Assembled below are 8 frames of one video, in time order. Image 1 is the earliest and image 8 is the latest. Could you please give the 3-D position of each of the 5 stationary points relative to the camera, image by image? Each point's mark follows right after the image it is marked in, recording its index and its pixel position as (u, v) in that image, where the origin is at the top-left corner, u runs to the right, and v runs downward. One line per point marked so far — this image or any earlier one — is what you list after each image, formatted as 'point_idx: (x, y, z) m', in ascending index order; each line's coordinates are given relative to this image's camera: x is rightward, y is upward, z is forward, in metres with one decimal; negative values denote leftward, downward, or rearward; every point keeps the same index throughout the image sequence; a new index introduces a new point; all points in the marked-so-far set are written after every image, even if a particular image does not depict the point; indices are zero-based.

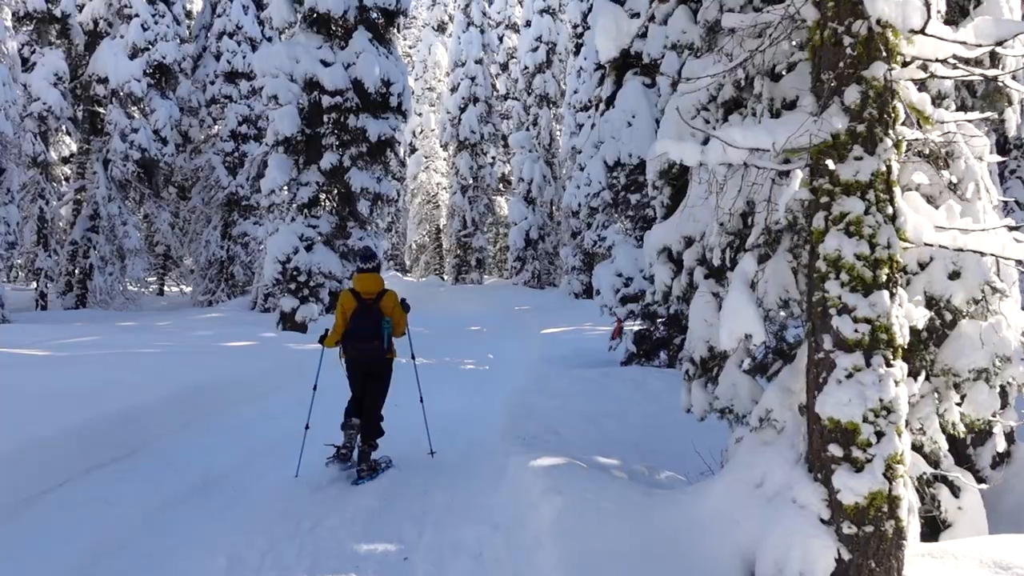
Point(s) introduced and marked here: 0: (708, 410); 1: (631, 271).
0: (+1.1, -0.7, +5.2) m
1: (+1.5, +0.2, +12.1) m
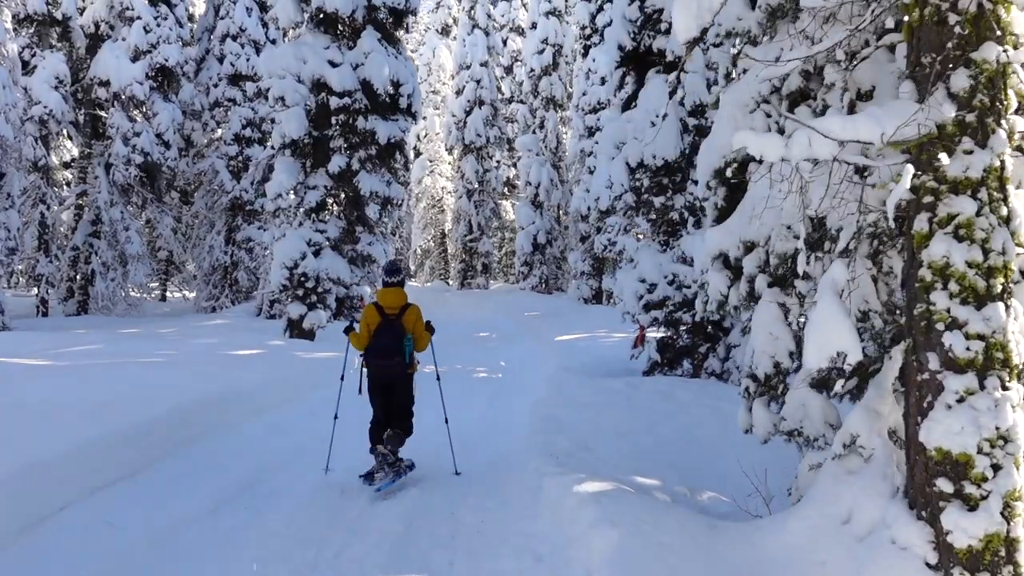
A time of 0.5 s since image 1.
0: (+1.3, -0.7, +4.7) m
1: (+1.8, +0.1, +11.7) m
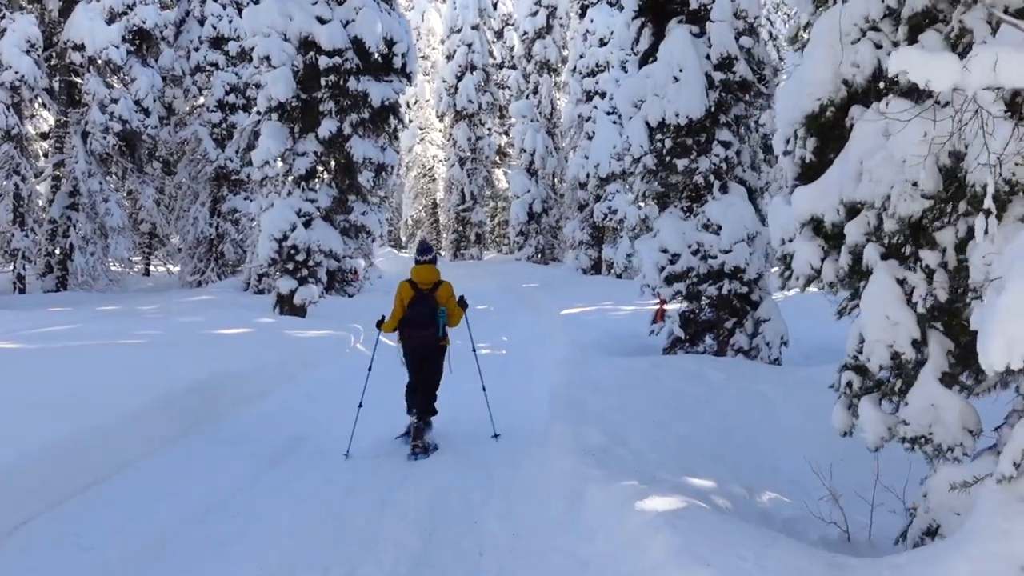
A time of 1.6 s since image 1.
0: (+1.5, -0.6, +3.8) m
1: (+1.9, +0.5, +10.8) m
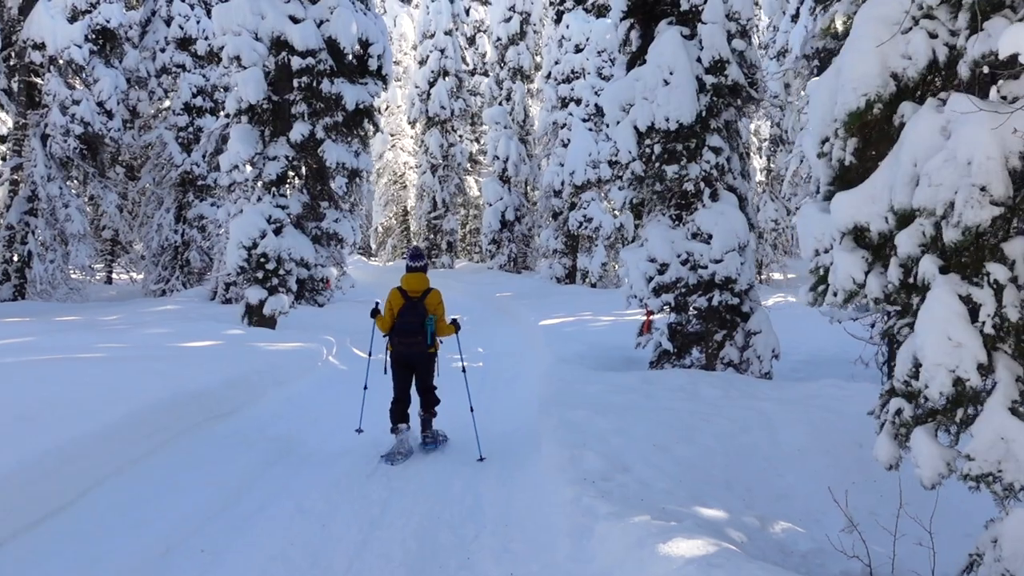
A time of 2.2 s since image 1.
0: (+1.6, -0.7, +3.4) m
1: (+1.7, +0.3, +10.4) m
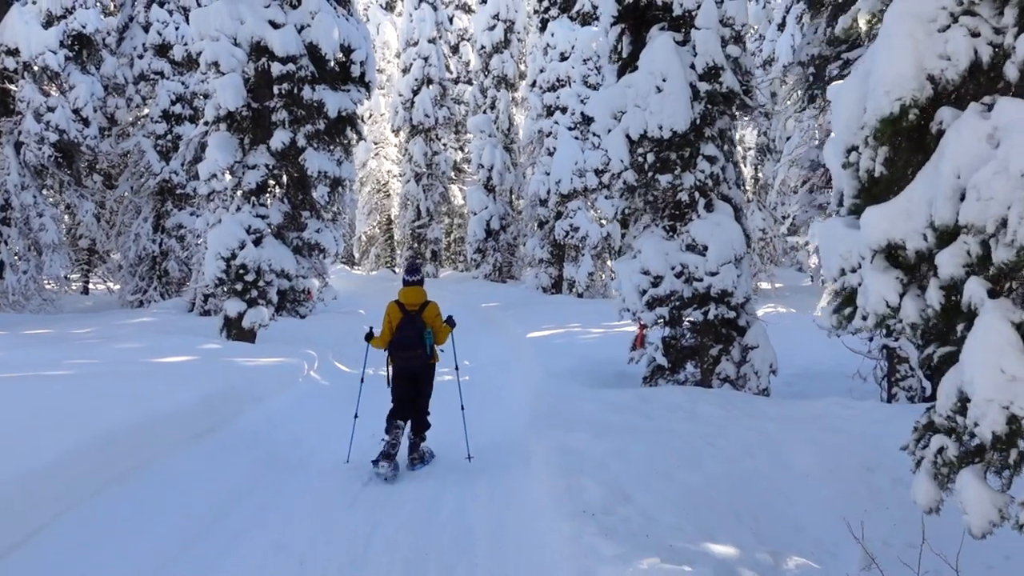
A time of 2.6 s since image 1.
0: (+1.6, -0.7, +3.0) m
1: (+1.6, +0.2, +10.0) m
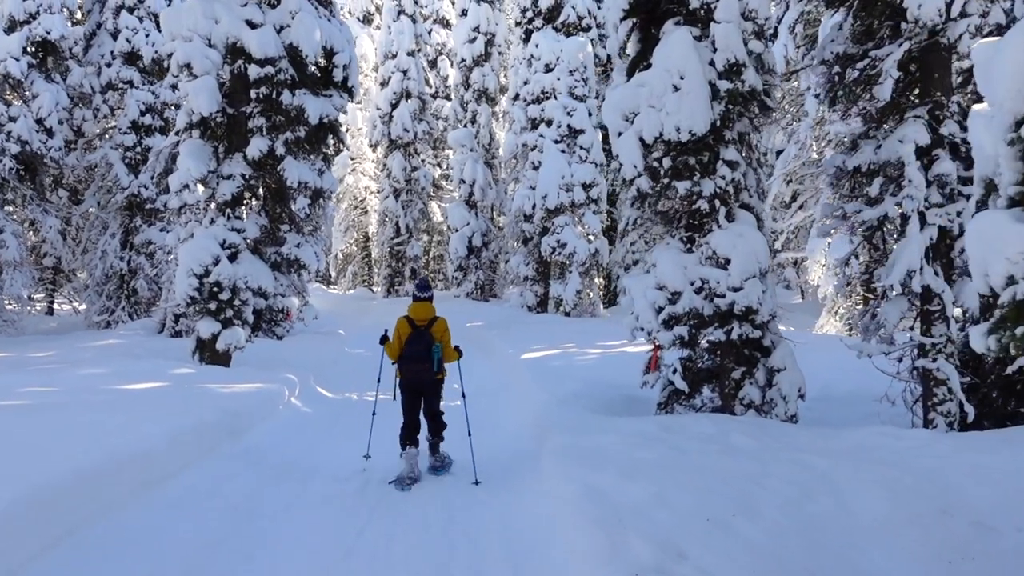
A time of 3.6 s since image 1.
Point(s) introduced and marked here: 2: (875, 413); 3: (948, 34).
0: (+1.8, -0.8, +2.2) m
1: (+1.6, 0.0, +9.1) m
2: (+3.9, -1.3, +10.2) m
3: (+4.1, +2.4, +8.9) m
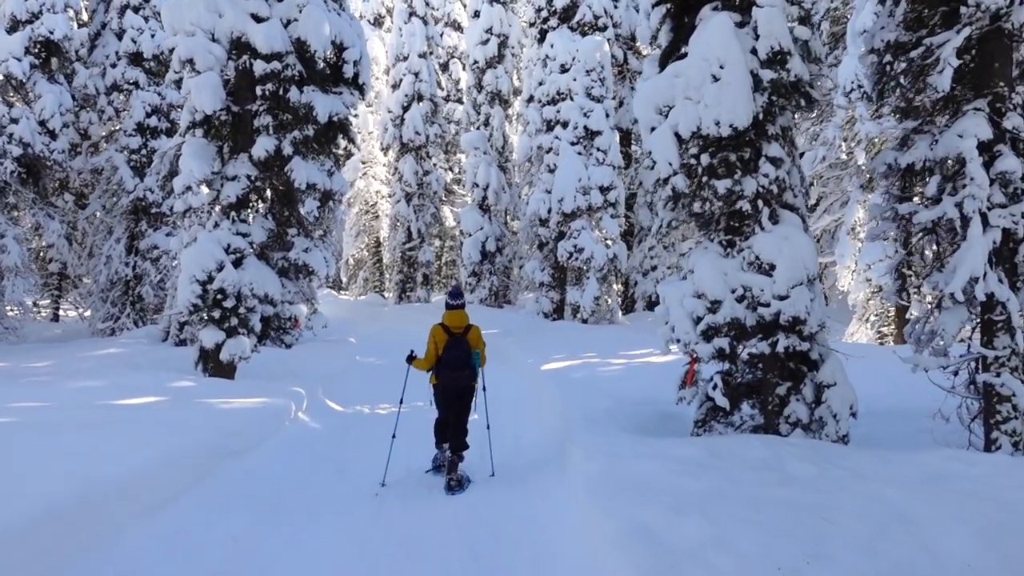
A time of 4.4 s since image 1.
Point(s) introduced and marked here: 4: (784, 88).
0: (+1.9, -0.8, +1.4) m
1: (+1.8, 0.0, +8.4) m
2: (+4.1, -1.4, +9.4) m
3: (+4.3, +2.3, +8.1) m
4: (+2.4, +1.8, +8.5) m
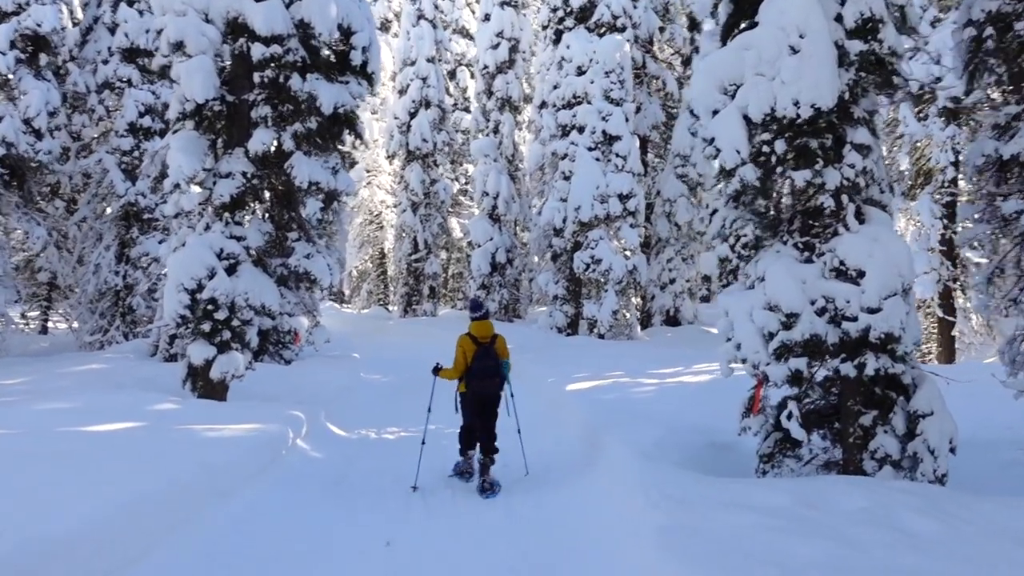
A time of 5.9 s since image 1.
0: (+2.2, -0.8, +0.1) m
1: (+2.1, -0.1, +7.1) m
2: (+4.4, -1.5, +8.0) m
3: (+4.6, +2.2, +6.8) m
4: (+2.7, +1.7, +7.2) m
